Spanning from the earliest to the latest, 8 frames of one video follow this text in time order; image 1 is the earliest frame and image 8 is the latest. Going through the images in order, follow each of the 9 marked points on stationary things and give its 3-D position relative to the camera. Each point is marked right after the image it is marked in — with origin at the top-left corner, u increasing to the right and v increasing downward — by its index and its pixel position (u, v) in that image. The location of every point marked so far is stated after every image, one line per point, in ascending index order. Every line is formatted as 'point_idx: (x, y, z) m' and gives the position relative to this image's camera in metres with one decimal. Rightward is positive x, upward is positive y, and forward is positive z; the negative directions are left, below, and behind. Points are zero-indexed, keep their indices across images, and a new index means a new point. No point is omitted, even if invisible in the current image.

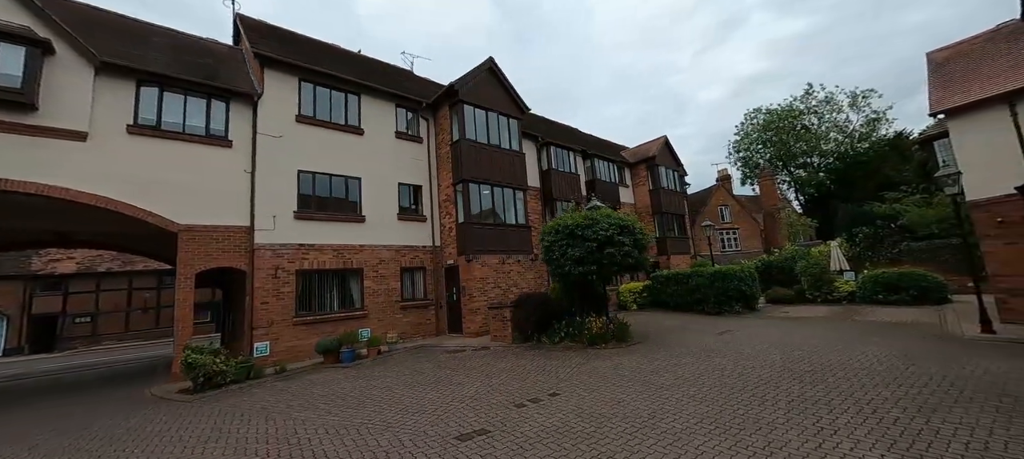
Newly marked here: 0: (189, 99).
0: (-9.3, +3.7, +11.7) m
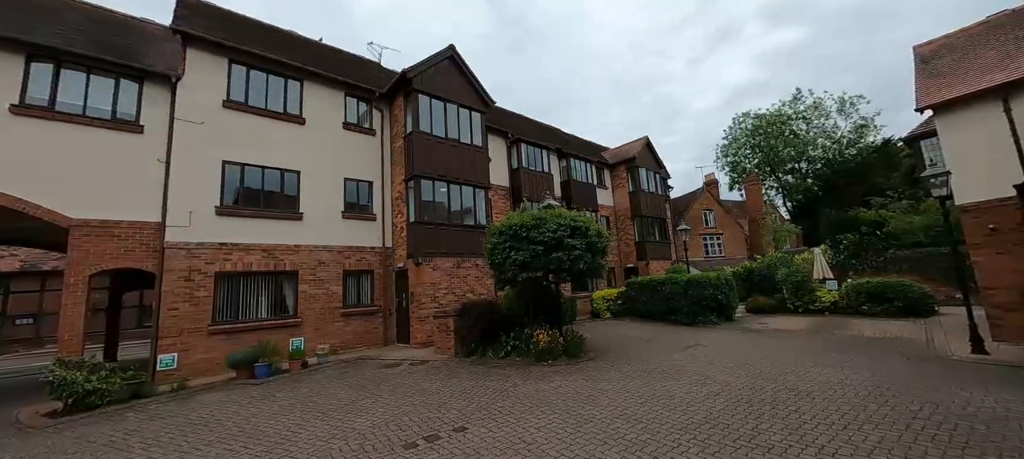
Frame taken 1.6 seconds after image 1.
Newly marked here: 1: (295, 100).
0: (-10.7, +3.9, +10.4) m
1: (-7.0, +4.2, +13.1) m
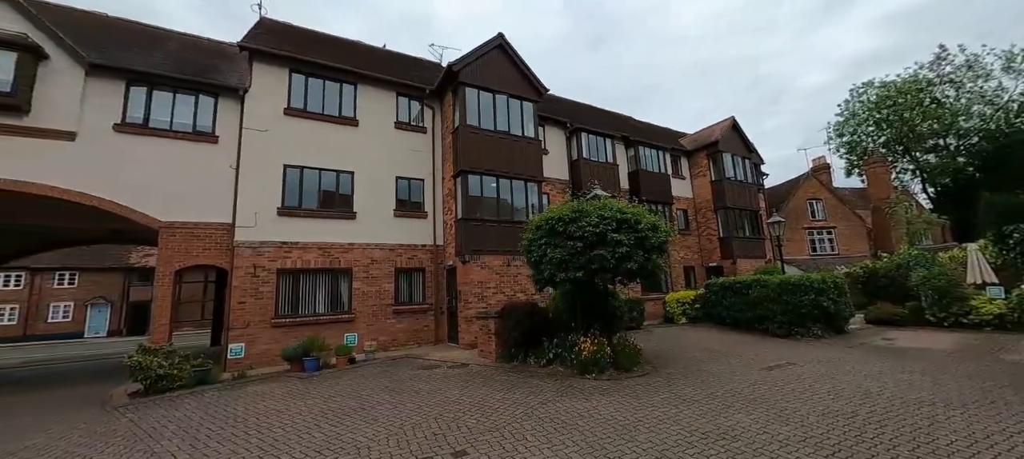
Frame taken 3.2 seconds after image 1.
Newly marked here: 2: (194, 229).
0: (-9.6, +3.8, +11.6) m
1: (-5.4, +4.2, +13.6) m
2: (-8.7, 0.0, +11.2) m
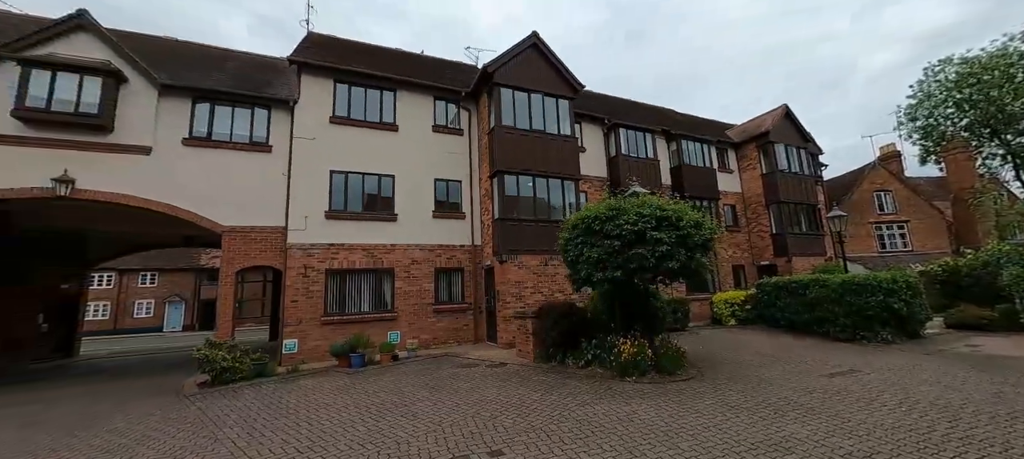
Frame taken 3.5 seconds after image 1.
0: (-8.5, +3.7, +12.6) m
1: (-4.2, +4.1, +14.0) m
2: (-7.7, -0.1, +12.1) m
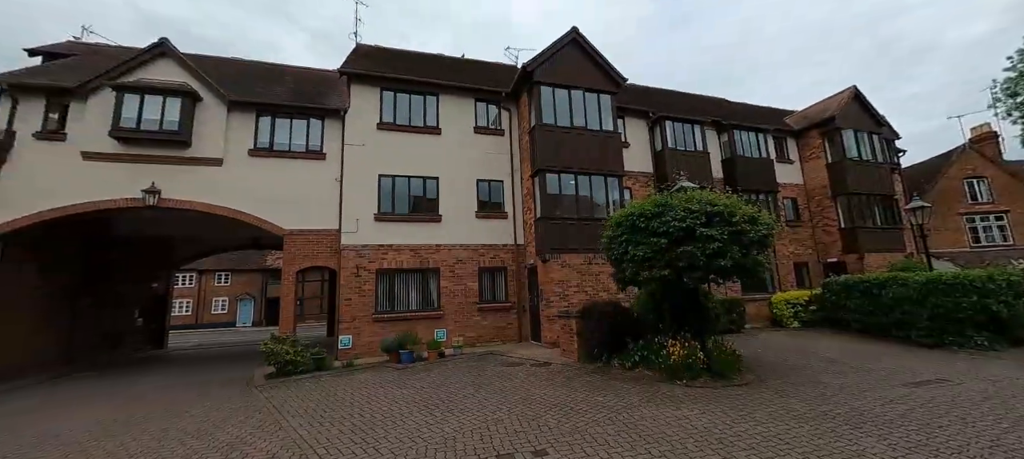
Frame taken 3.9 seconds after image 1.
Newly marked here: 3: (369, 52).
0: (-7.2, +3.6, +13.5) m
1: (-2.8, +4.1, +14.5) m
2: (-6.4, -0.2, +12.9) m
3: (-5.4, +6.8, +15.4) m
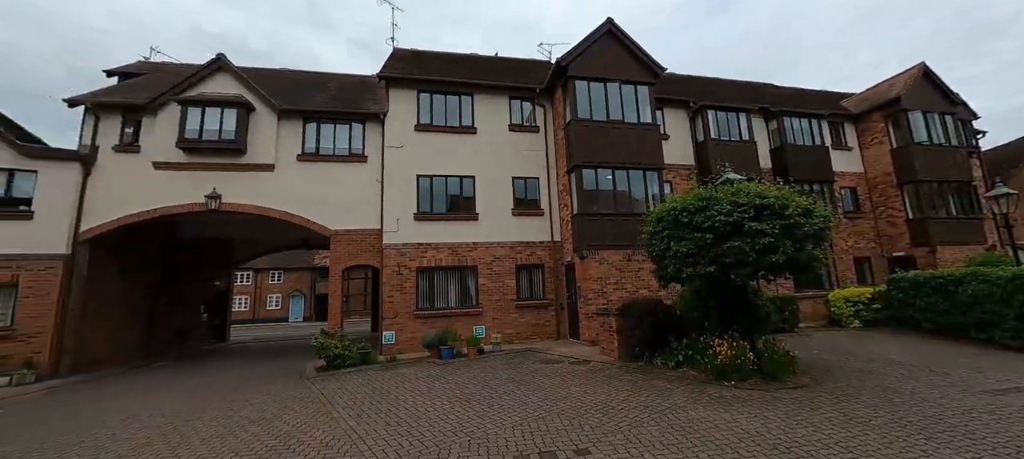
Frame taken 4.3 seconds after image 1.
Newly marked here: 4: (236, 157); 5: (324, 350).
0: (-6.1, +3.6, +14.1) m
1: (-1.5, +4.2, +14.6) m
2: (-5.2, -0.2, +13.4) m
3: (-4.1, +6.8, +15.9) m
4: (-8.9, +2.3, +13.1) m
5: (-5.1, -3.3, +11.0) m
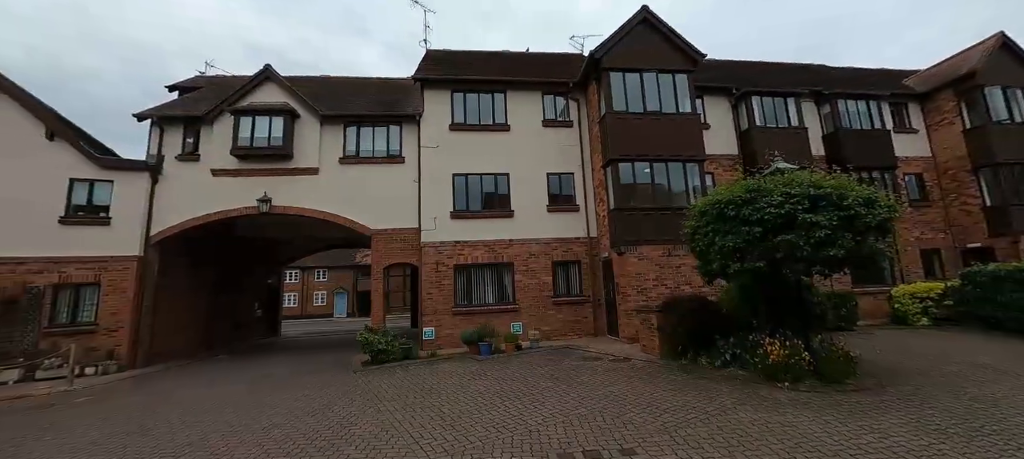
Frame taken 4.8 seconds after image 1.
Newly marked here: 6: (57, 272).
0: (-4.9, +3.6, +14.5) m
1: (-0.3, +4.3, +14.7) m
2: (-4.0, -0.1, +13.8) m
3: (-2.9, +6.9, +16.1) m
4: (-7.8, +2.3, +13.8) m
5: (-4.1, -3.3, +11.4) m
6: (-13.7, -1.3, +12.3) m
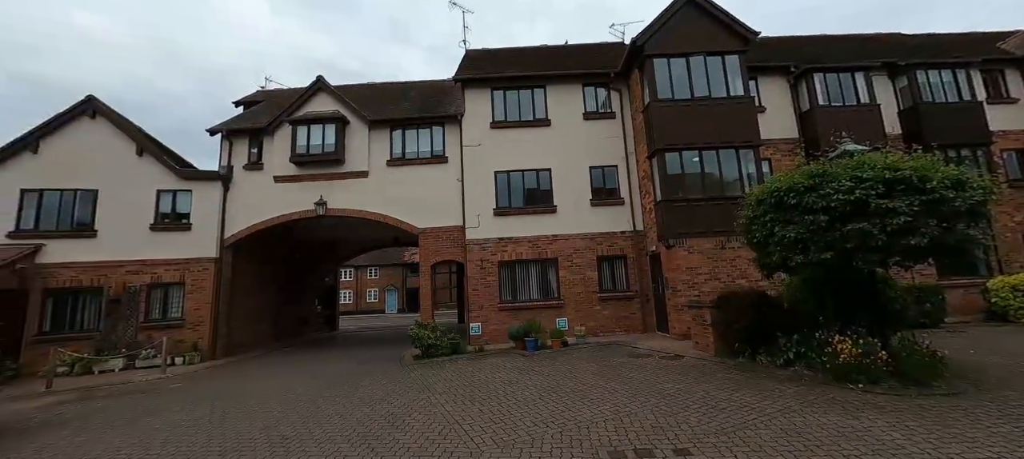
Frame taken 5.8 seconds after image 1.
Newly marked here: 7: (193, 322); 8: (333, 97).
0: (-3.4, +3.6, +15.0) m
1: (+1.1, +4.4, +14.6) m
2: (-2.5, -0.1, +14.2) m
3: (-1.3, +7.0, +16.3) m
4: (-6.3, +2.3, +14.6) m
5: (-2.8, -3.2, +11.8) m
6: (-12.3, -1.5, +13.8) m
7: (-10.8, -3.1, +13.7) m
8: (-6.6, +4.9, +15.1) m
